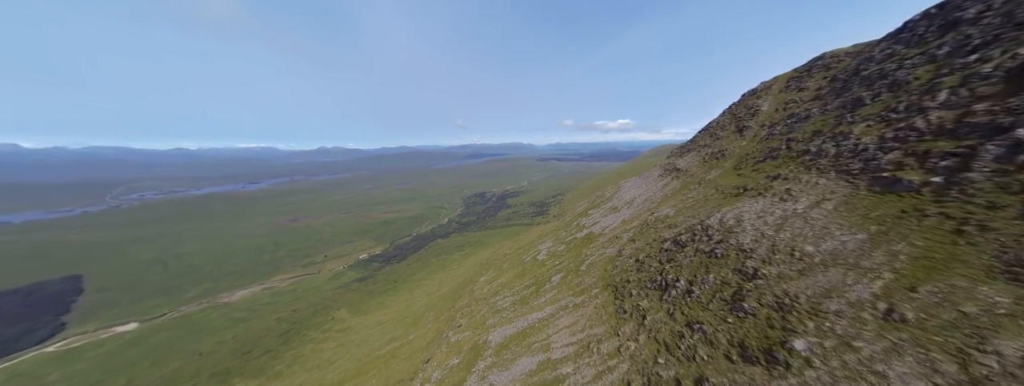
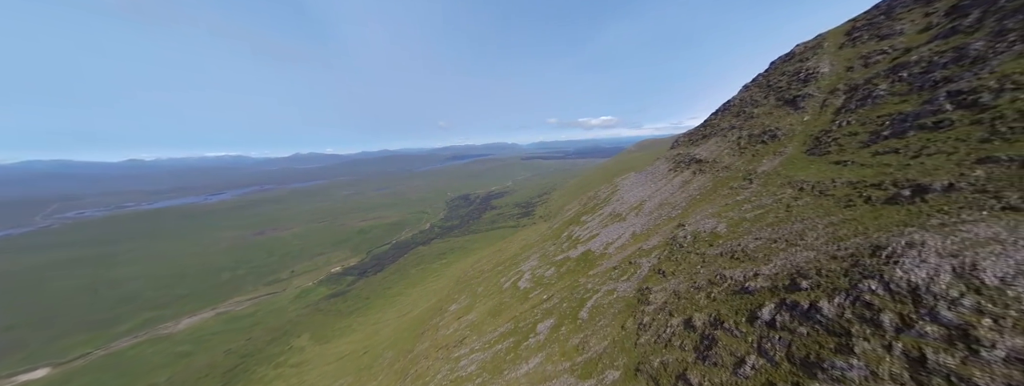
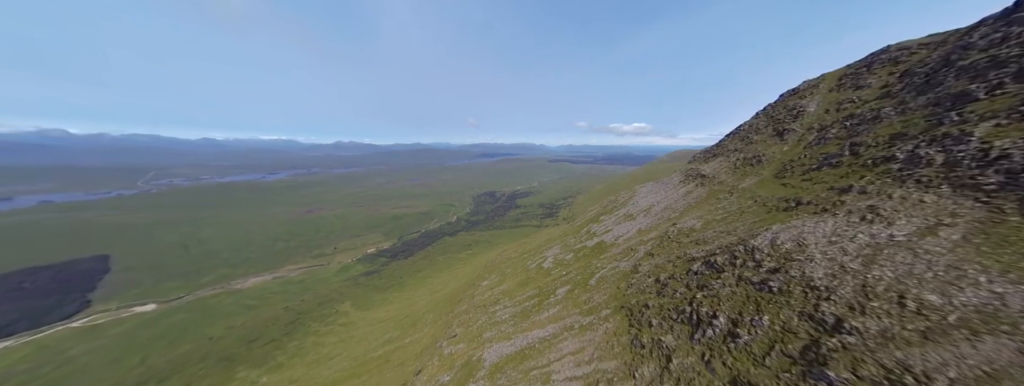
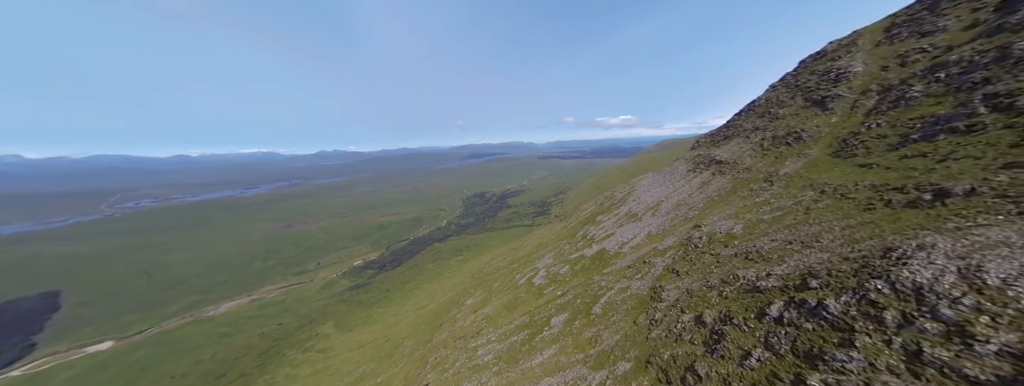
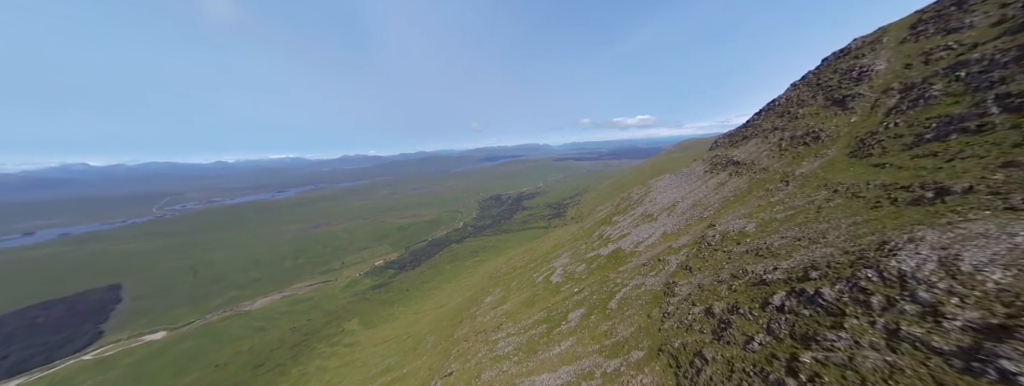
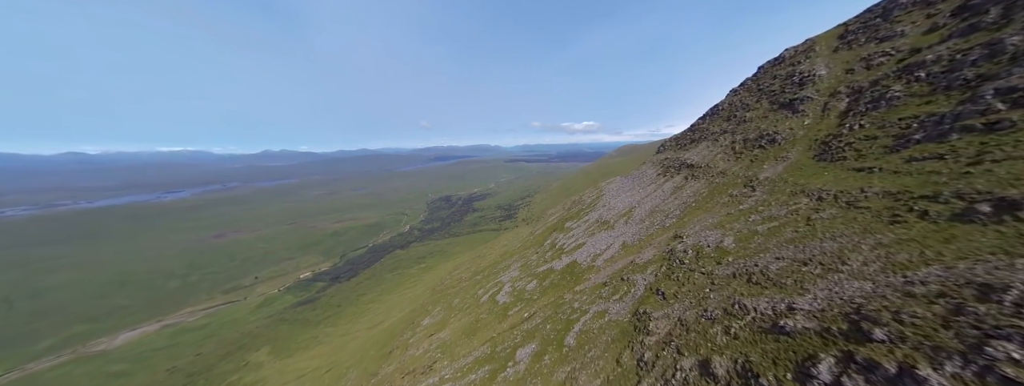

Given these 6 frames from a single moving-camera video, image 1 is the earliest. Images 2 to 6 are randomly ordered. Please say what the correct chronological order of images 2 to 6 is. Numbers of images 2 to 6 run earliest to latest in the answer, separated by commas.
3, 5, 4, 2, 6
